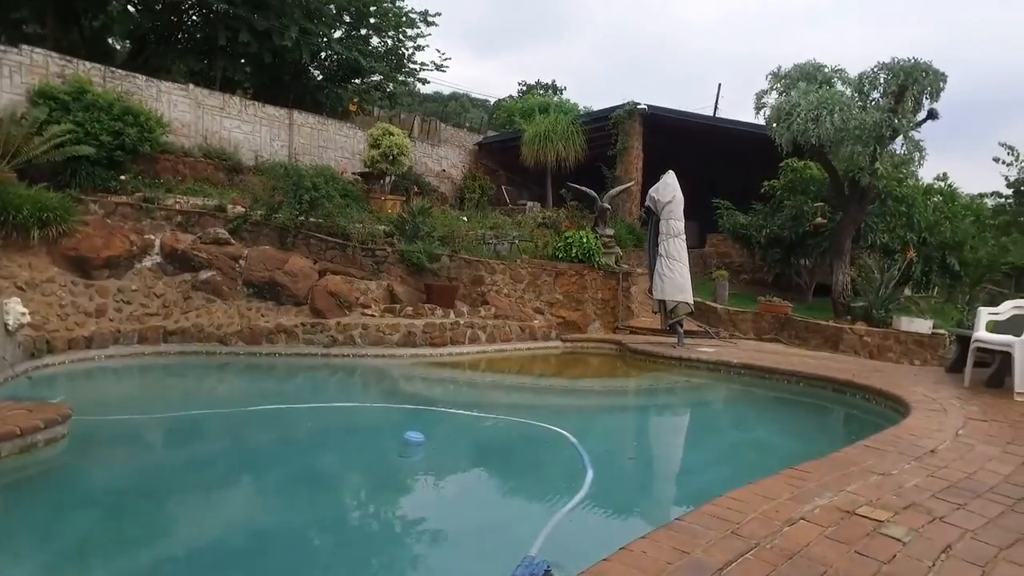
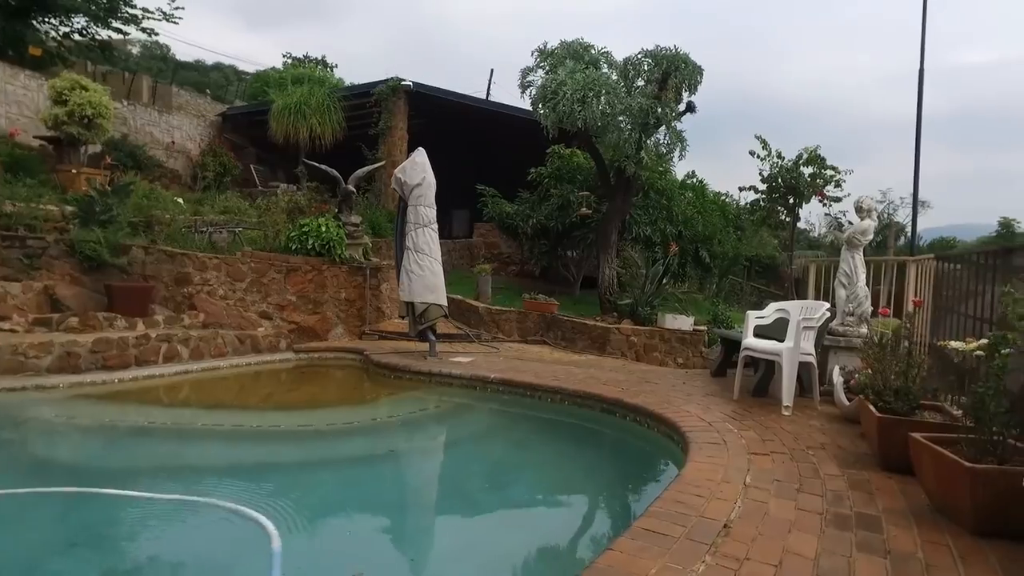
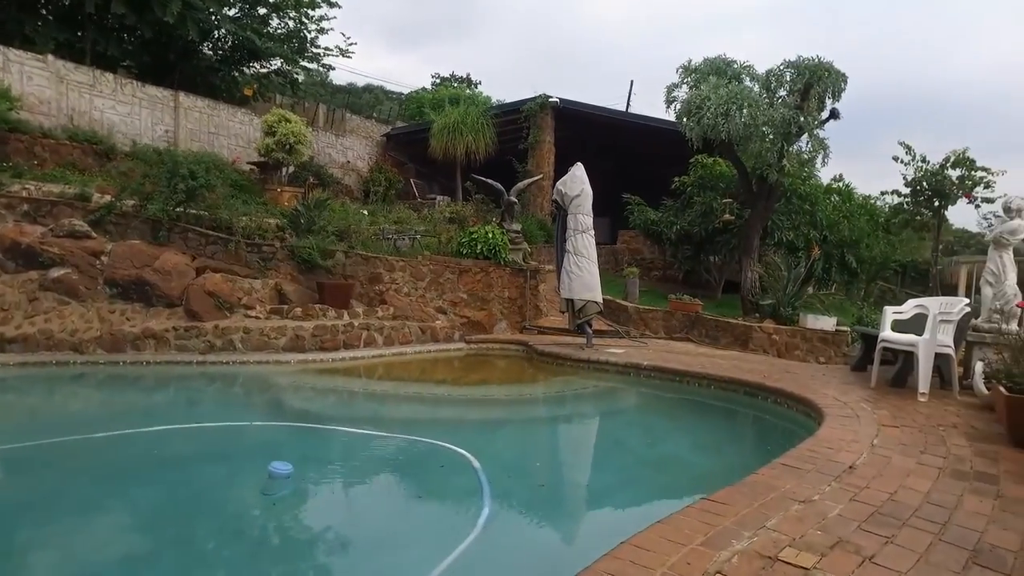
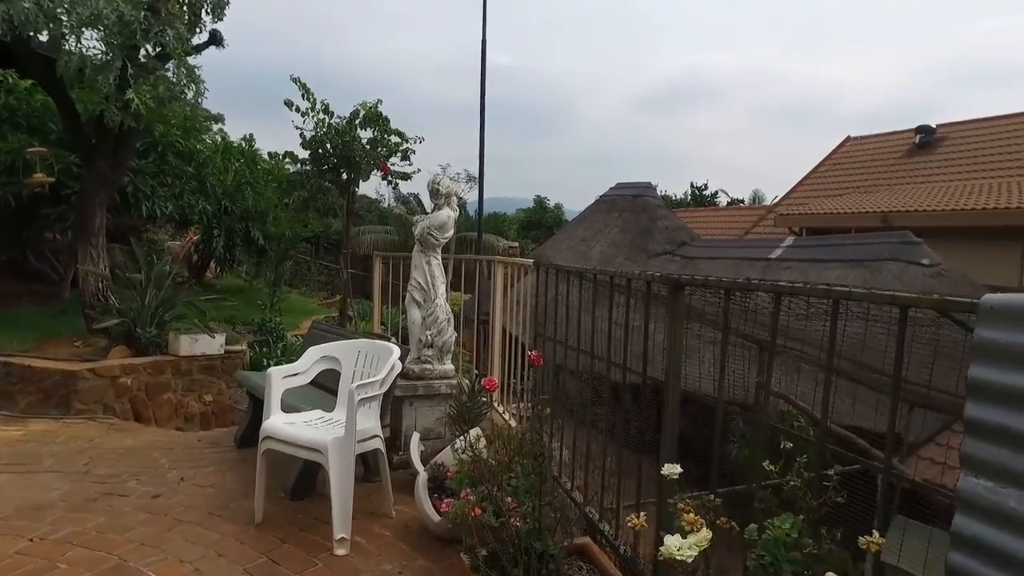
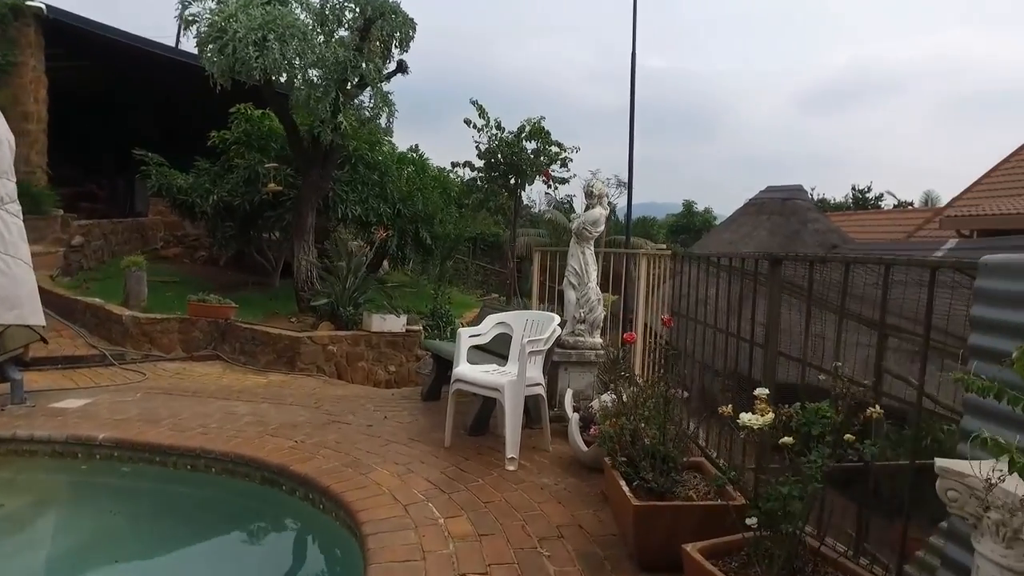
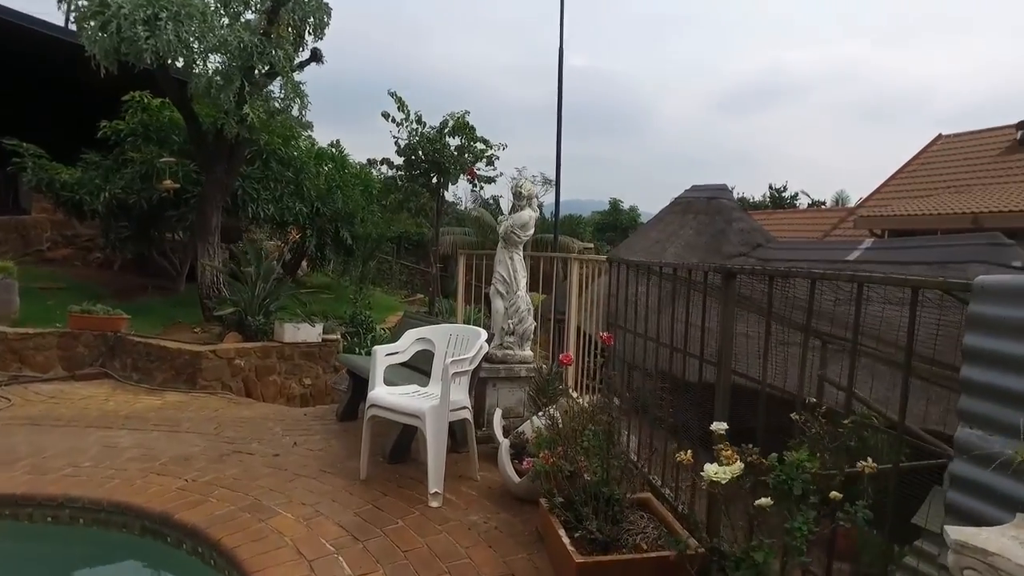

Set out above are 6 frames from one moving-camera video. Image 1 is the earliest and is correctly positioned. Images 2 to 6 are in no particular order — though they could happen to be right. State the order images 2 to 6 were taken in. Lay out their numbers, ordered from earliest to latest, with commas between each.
3, 2, 5, 6, 4
